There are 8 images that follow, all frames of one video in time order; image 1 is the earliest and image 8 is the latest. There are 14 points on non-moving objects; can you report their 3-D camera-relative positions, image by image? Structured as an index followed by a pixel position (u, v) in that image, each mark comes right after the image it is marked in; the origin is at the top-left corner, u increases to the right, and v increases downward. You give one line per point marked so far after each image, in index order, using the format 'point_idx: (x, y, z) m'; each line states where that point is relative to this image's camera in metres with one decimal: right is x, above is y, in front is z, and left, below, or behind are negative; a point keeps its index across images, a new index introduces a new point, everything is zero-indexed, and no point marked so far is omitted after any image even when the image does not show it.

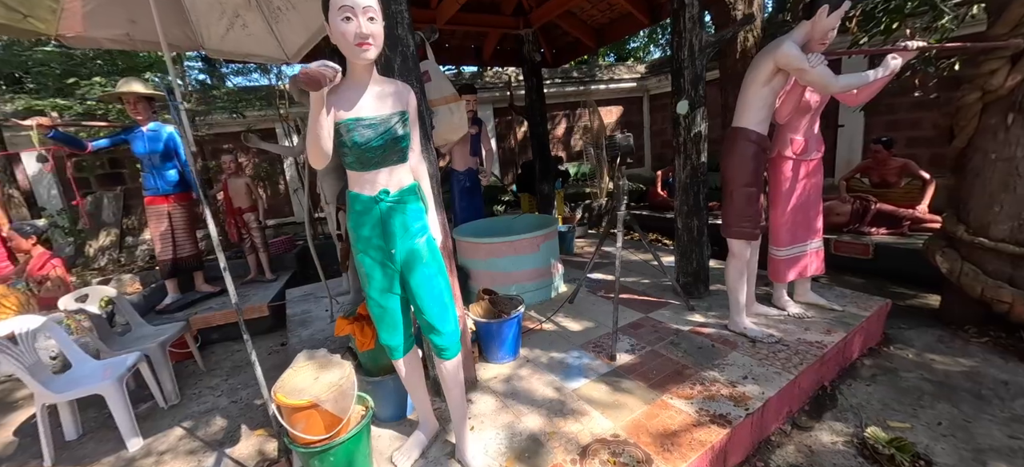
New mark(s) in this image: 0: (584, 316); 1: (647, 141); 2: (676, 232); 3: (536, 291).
0: (+0.6, -0.6, +2.9) m
1: (+3.1, +2.1, +8.8) m
2: (+1.3, 0.0, +3.2) m
3: (+0.2, -0.5, +3.2) m
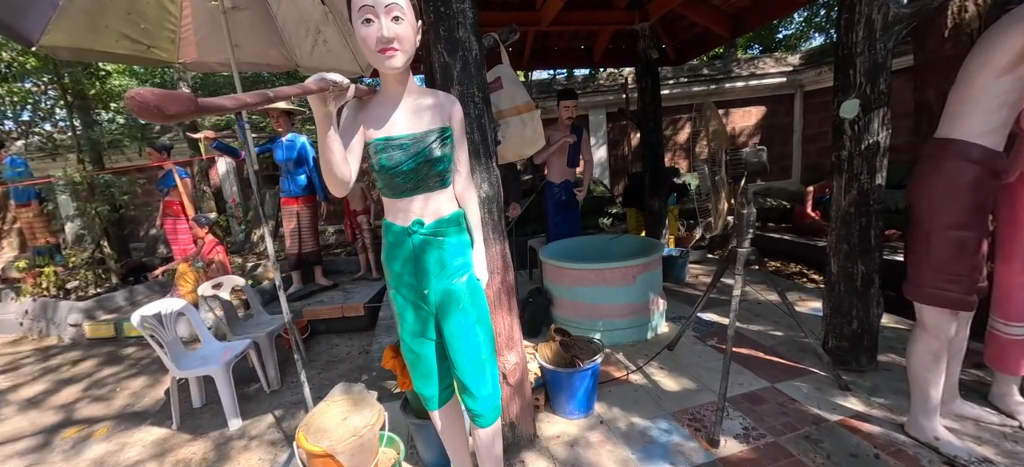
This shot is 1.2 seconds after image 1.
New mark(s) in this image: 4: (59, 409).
0: (+1.0, -0.8, +2.4) m
1: (+5.3, +1.6, +7.2) m
2: (+1.9, -0.3, +2.3) m
3: (+0.8, -0.7, +2.7) m
4: (-3.5, -1.4, +3.0) m
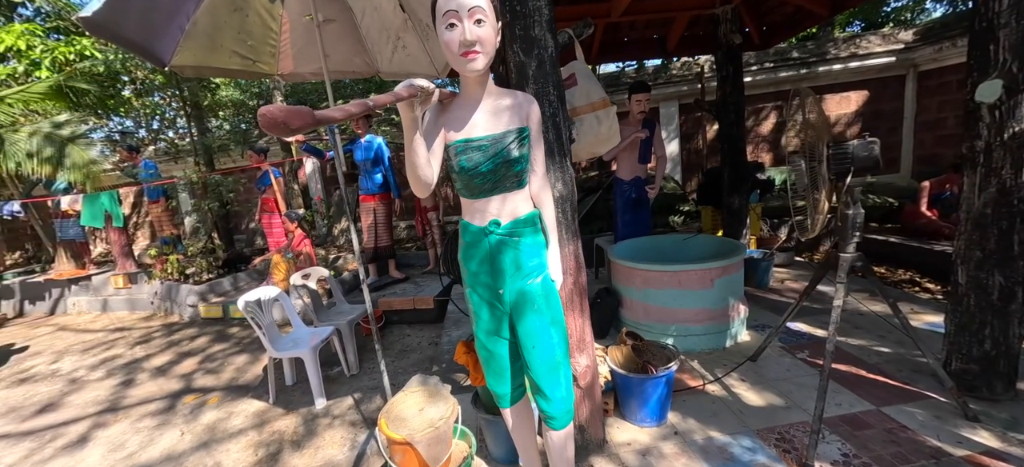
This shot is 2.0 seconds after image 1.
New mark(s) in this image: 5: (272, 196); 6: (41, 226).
0: (+1.4, -0.9, +2.2) m
1: (+6.4, +1.6, +6.3) m
2: (+2.3, -0.3, +2.0) m
3: (+1.3, -0.7, +2.6) m
4: (-3.0, -1.3, +3.5) m
5: (-3.2, +0.5, +5.1) m
6: (-7.8, +0.1, +6.5) m
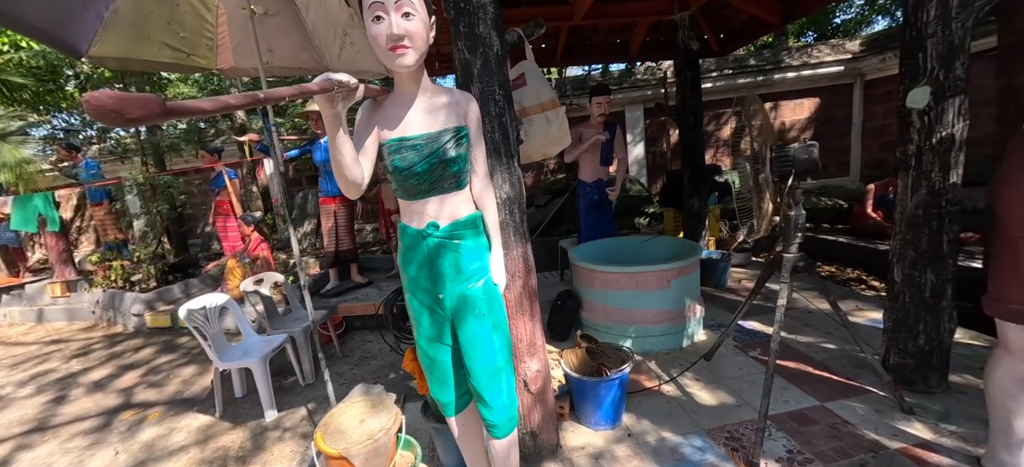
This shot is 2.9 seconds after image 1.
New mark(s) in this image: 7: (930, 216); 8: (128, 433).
0: (+1.2, -0.9, +2.2) m
1: (+5.9, +1.6, +6.6) m
2: (+2.0, -0.3, +2.1) m
3: (+1.0, -0.7, +2.6) m
4: (-3.3, -1.3, +3.3) m
5: (-3.6, +0.4, +4.9) m
6: (-8.3, +0.1, +5.9) m
7: (+2.0, +0.1, +1.9) m
8: (-2.7, -1.4, +2.7) m
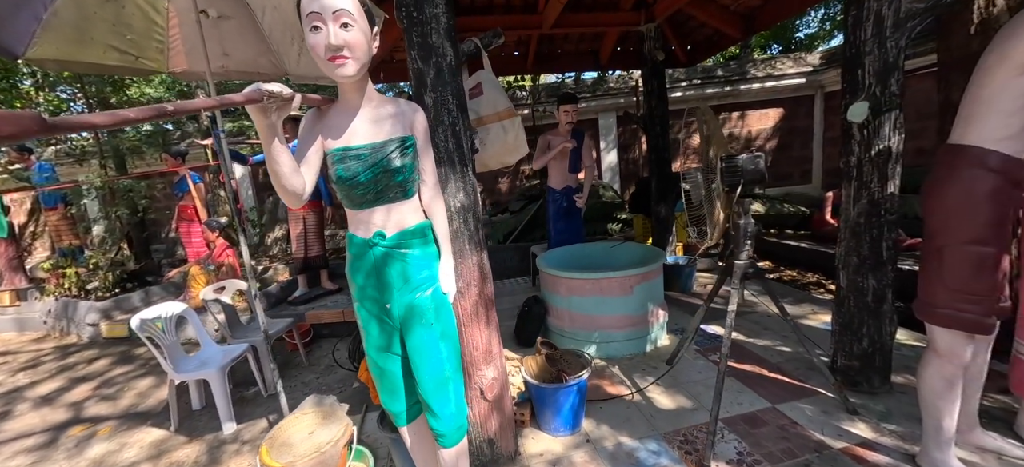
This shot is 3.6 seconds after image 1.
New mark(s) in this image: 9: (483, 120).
0: (+1.0, -0.9, +2.2) m
1: (+5.5, +1.5, +6.9) m
2: (+1.8, -0.3, +2.2) m
3: (+0.8, -0.7, +2.6) m
4: (-3.6, -1.4, +3.1) m
5: (-3.9, +0.4, +4.7) m
6: (-8.6, 0.0, +5.6) m
7: (+1.8, +0.1, +2.0) m
8: (-2.9, -1.5, +2.6) m
9: (-0.1, +0.5, +1.8) m
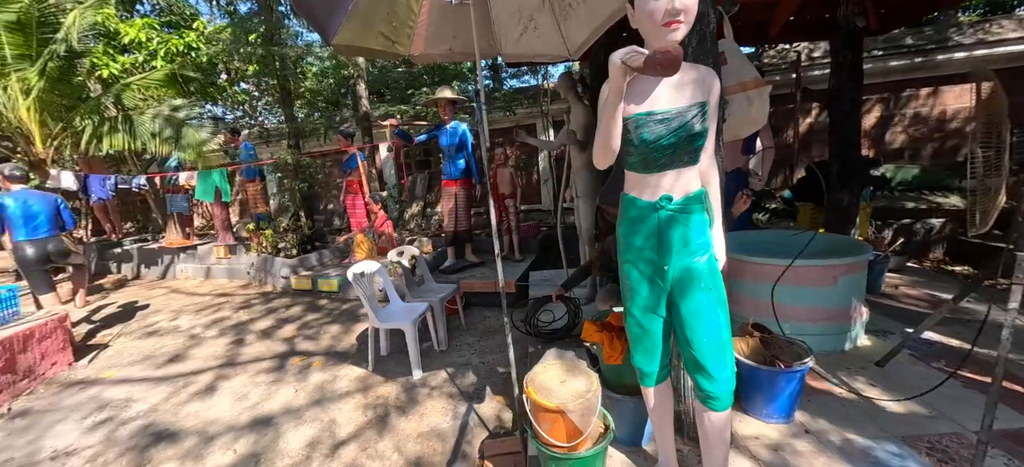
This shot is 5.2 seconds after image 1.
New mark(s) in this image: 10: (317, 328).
0: (+2.0, -0.8, +2.0) m
1: (+7.5, +1.4, +5.6) m
2: (+2.9, -0.3, +1.8) m
3: (+1.9, -0.7, +2.4) m
4: (-2.2, -1.1, +3.8) m
5: (-2.2, +0.8, +5.4) m
6: (-6.6, +0.6, +7.2) m
7: (+2.9, +0.1, +1.6) m
8: (-1.7, -1.2, +3.2) m
9: (+0.9, +0.6, +1.7) m
10: (-2.0, -1.0, +4.0) m
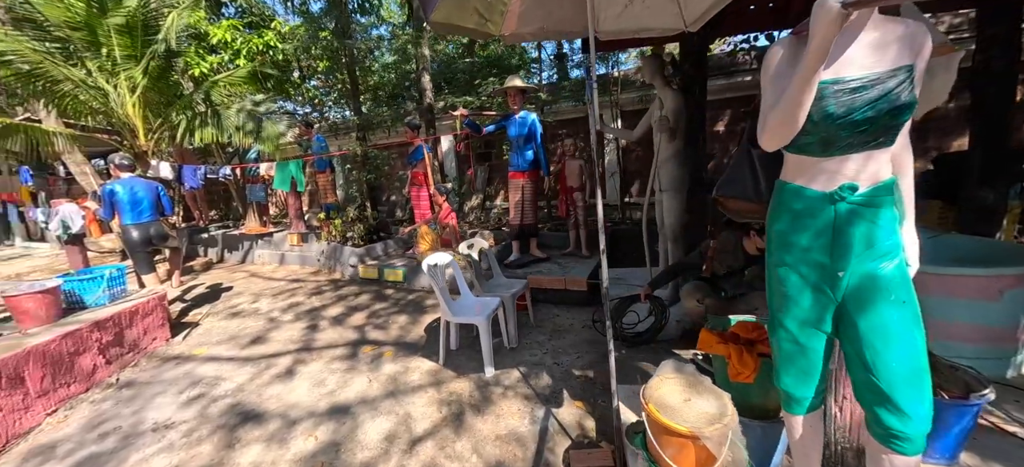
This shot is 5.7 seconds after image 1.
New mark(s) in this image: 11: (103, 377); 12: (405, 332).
0: (+2.5, -0.9, +1.6) m
1: (+8.4, +1.3, +4.5) m
2: (+3.3, -0.4, +1.2) m
3: (+2.4, -0.7, +2.0) m
4: (-1.6, -1.0, +3.9) m
5: (-1.3, +0.9, +5.4) m
6: (-5.5, +0.9, +7.7) m
7: (+3.3, 0.0, +1.0) m
8: (-1.1, -1.1, +3.2) m
9: (+1.4, +0.6, +1.4) m
10: (-1.3, -0.9, +4.1) m
11: (-3.1, -1.1, +3.0) m
12: (-1.0, -0.9, +3.7) m
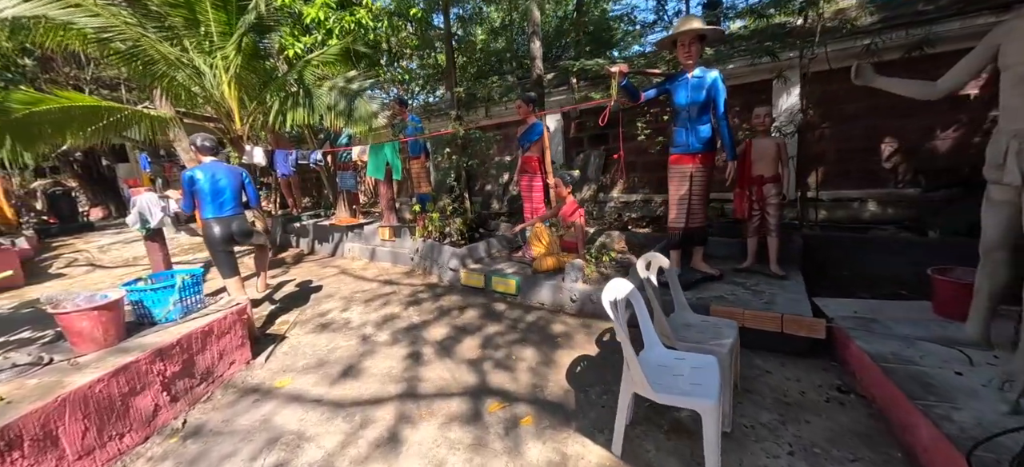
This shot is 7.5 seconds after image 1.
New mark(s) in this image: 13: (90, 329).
0: (+3.3, -1.1, 0.0) m
1: (+9.6, +1.0, +1.7) m
2: (+4.0, -0.6, -0.5) m
3: (+3.3, -0.9, +0.4) m
4: (-0.3, -1.0, +2.9) m
5: (+0.3, +0.9, +4.3) m
6: (-3.5, +1.1, +7.3) m
7: (+4.0, -0.2, -0.8) m
8: (0.0, -1.1, +2.2) m
9: (+2.2, +0.5, -0.1) m
10: (-0.1, -0.9, +3.1) m
11: (-2.0, -1.1, +2.3) m
12: (+0.2, -1.0, +2.7) m
13: (-2.4, -0.5, +2.2) m
